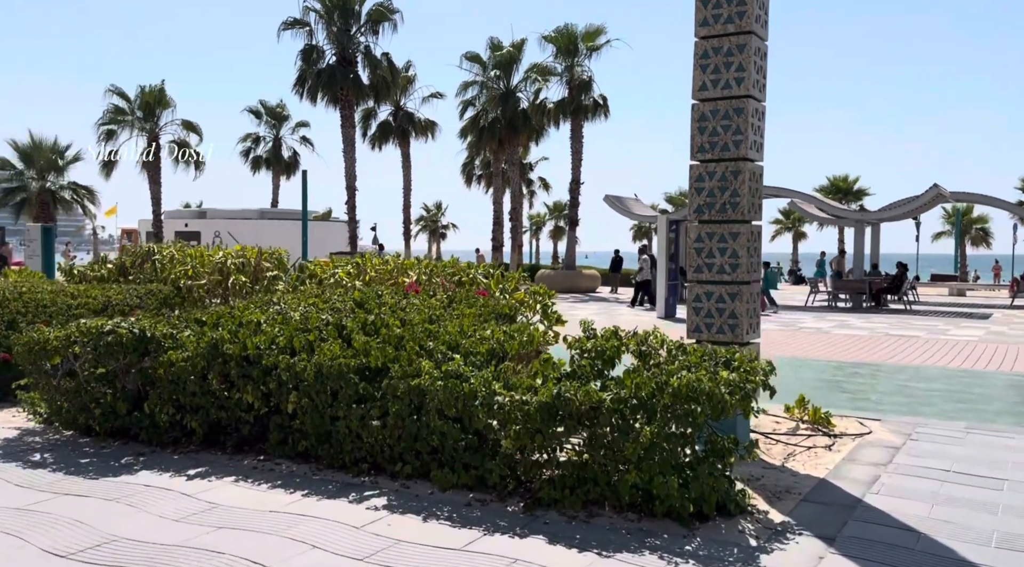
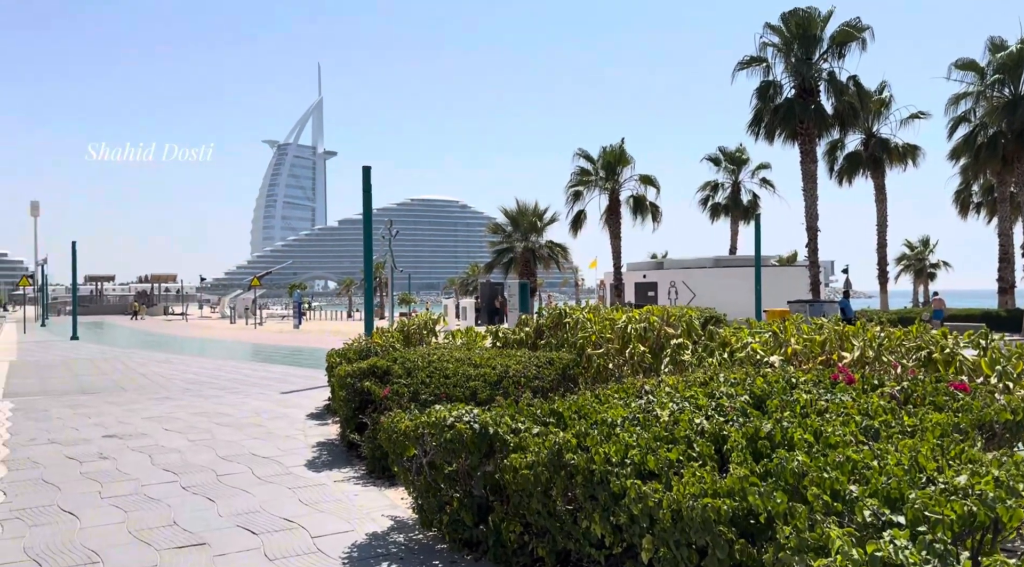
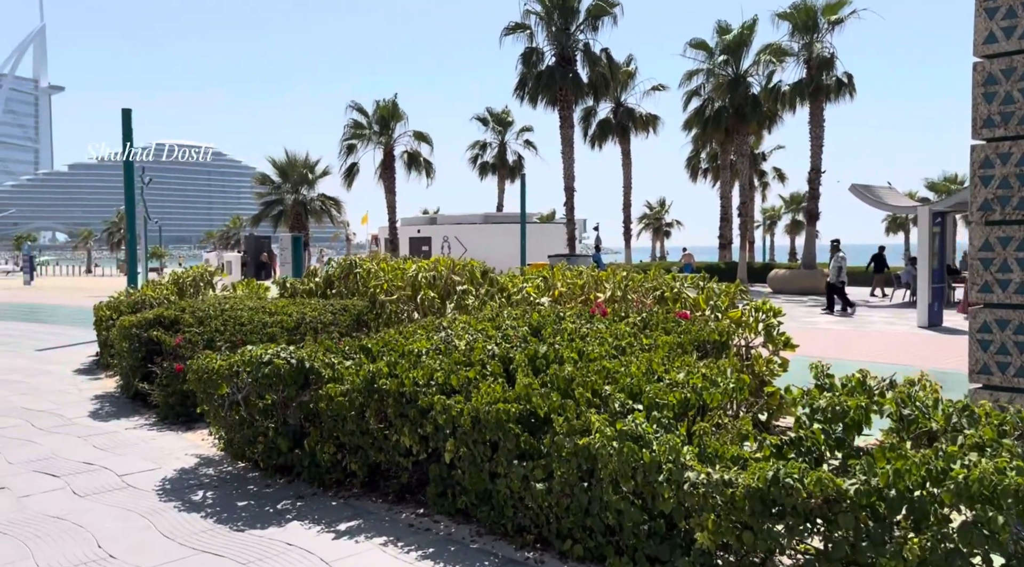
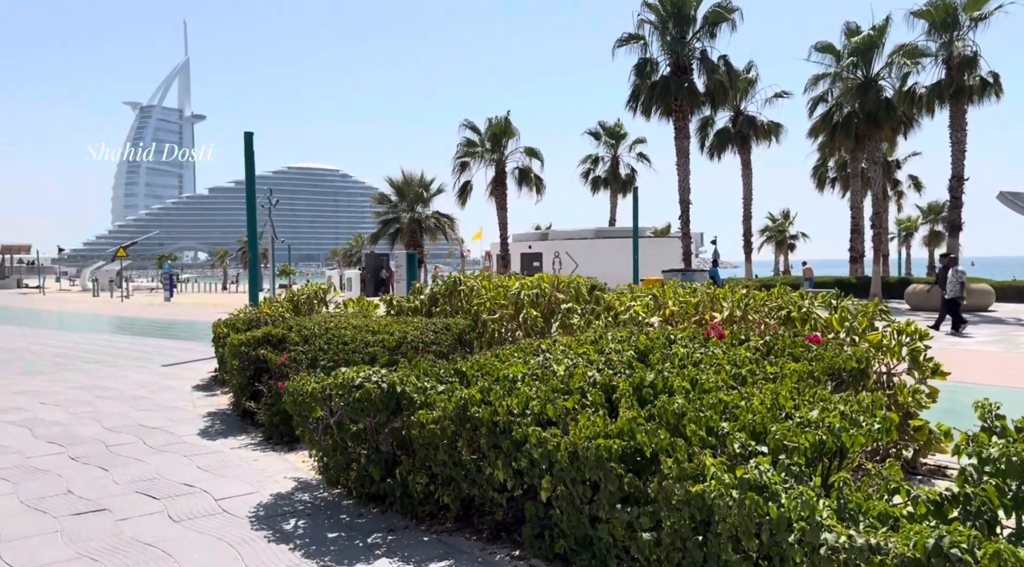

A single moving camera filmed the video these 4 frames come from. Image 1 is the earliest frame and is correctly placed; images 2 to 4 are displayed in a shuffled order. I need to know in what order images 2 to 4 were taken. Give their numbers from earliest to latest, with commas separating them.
3, 4, 2
